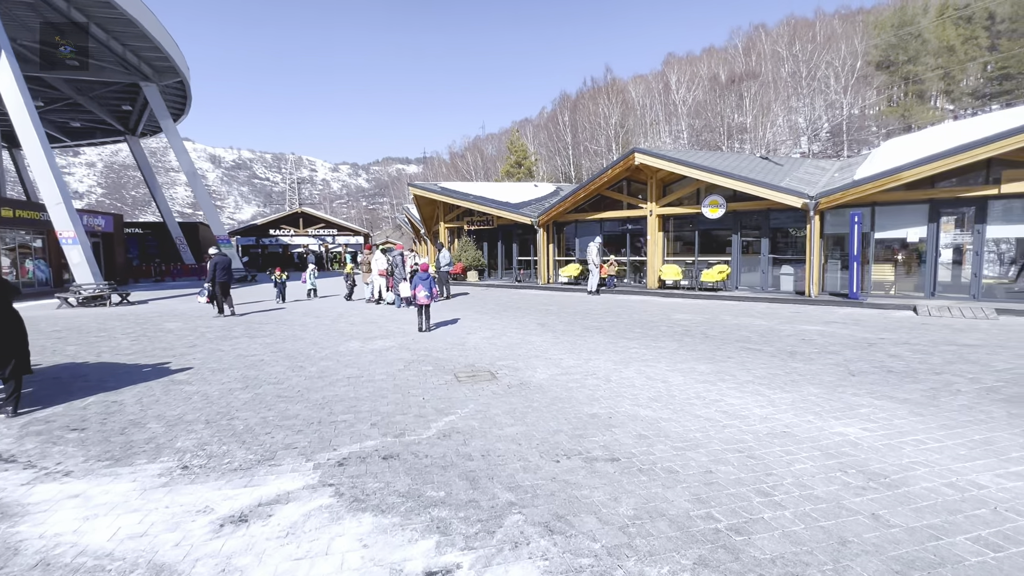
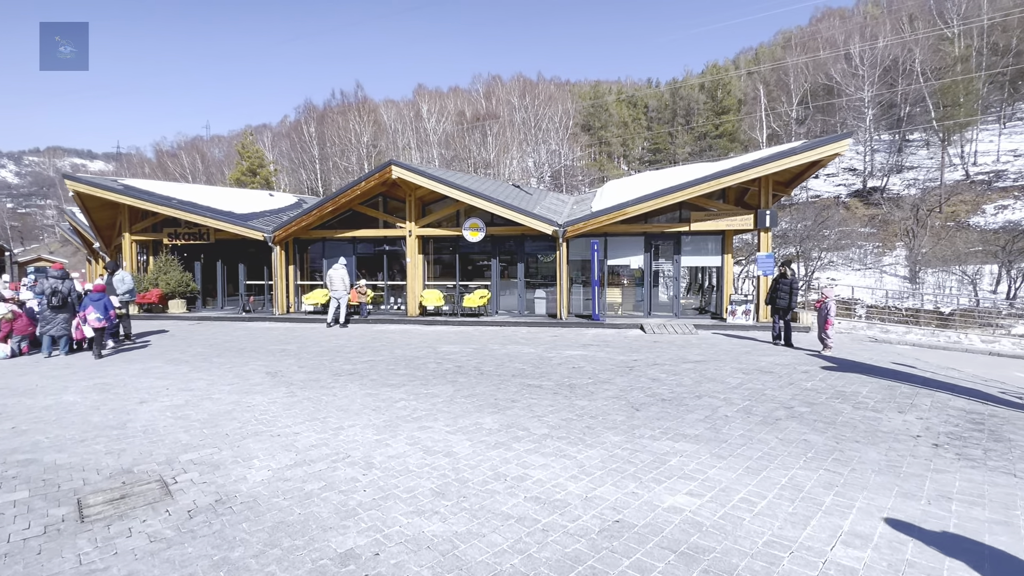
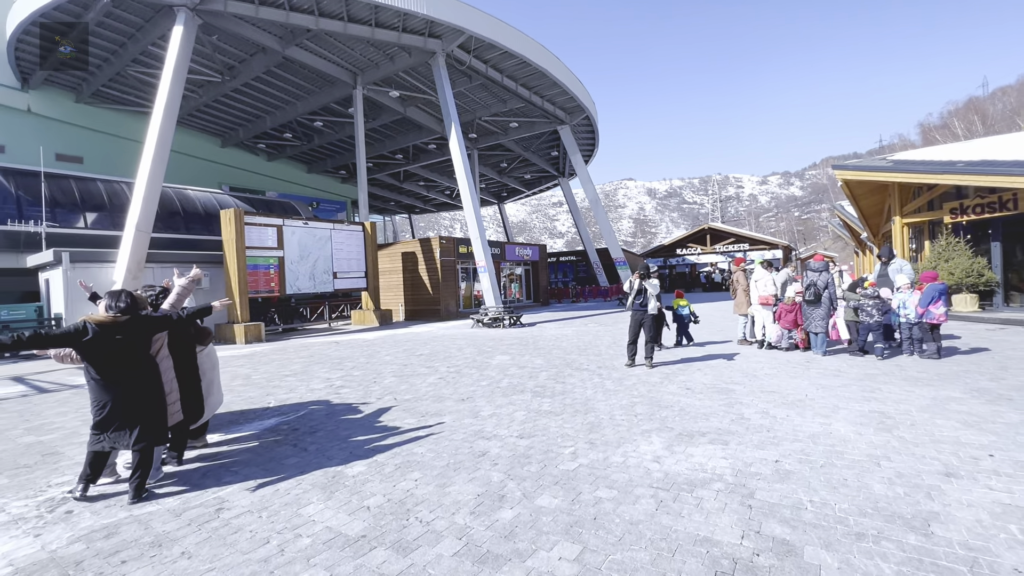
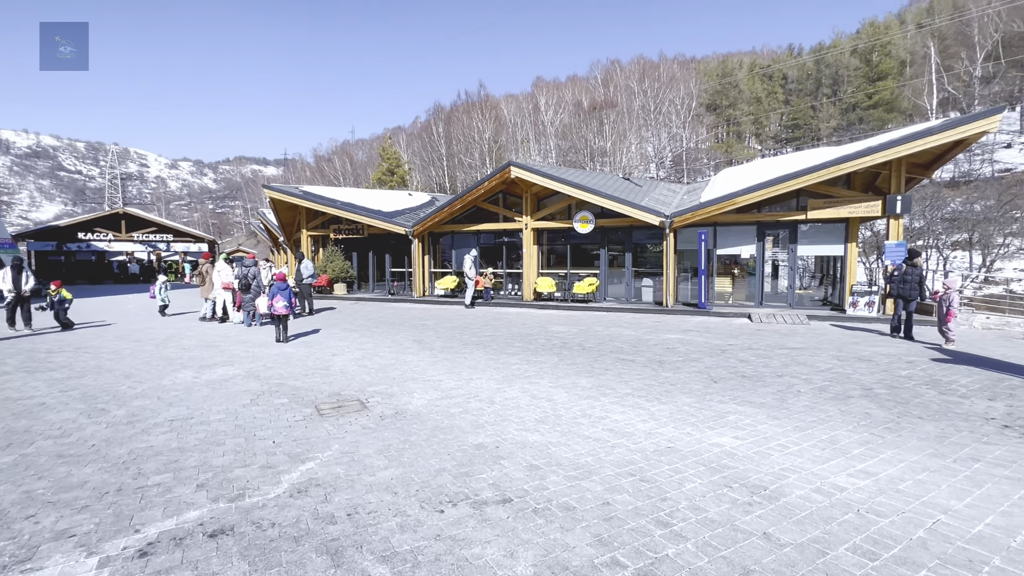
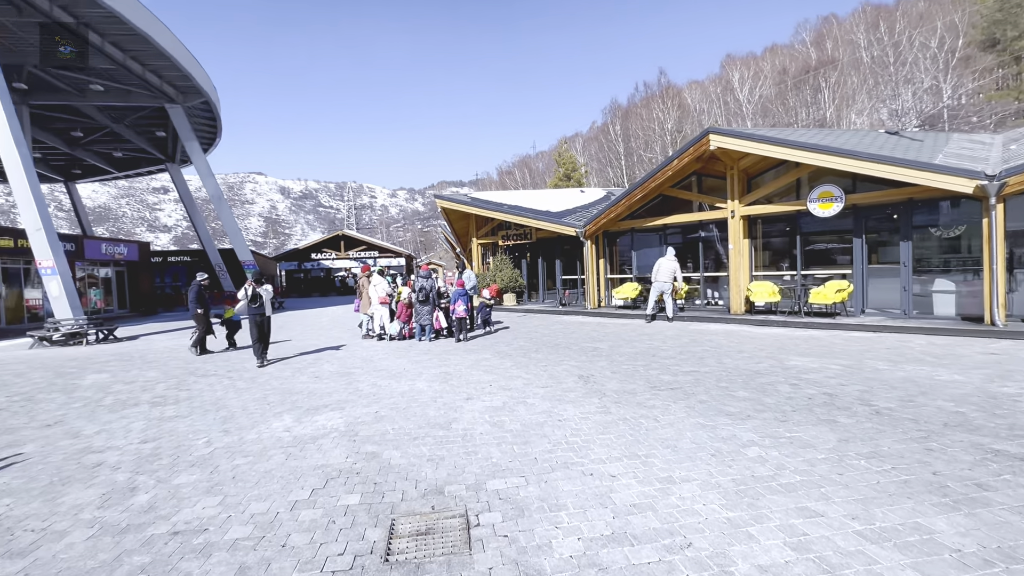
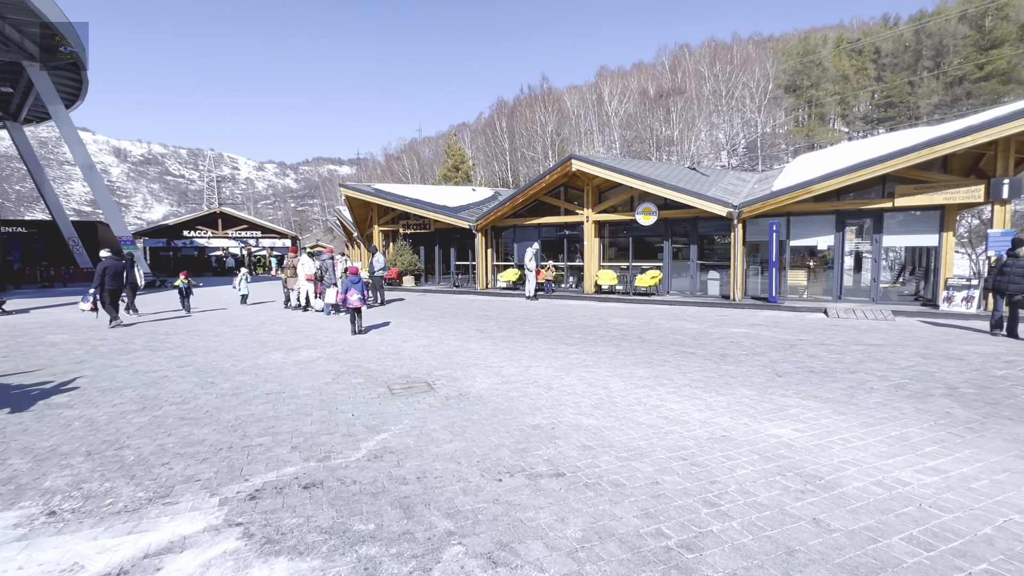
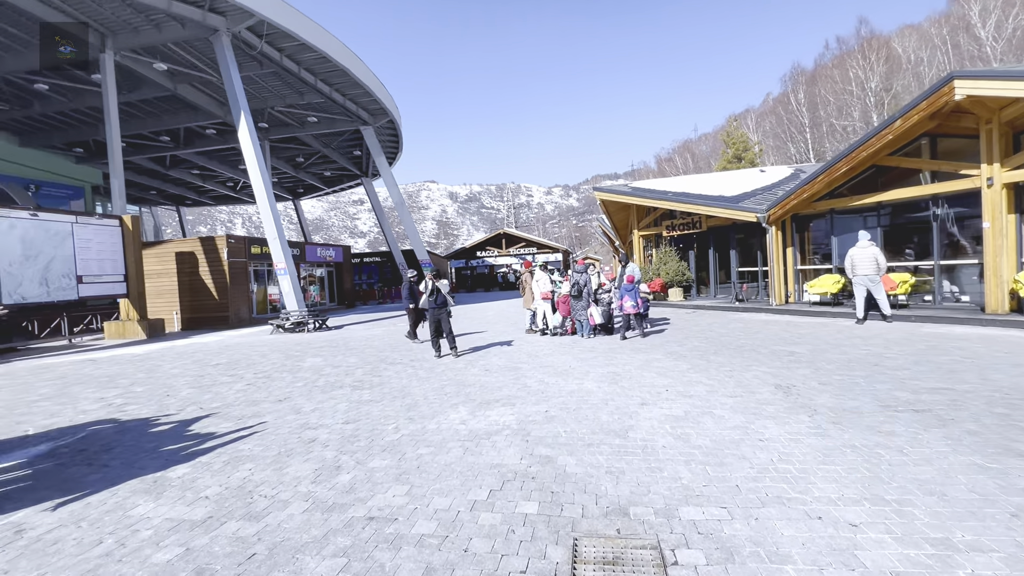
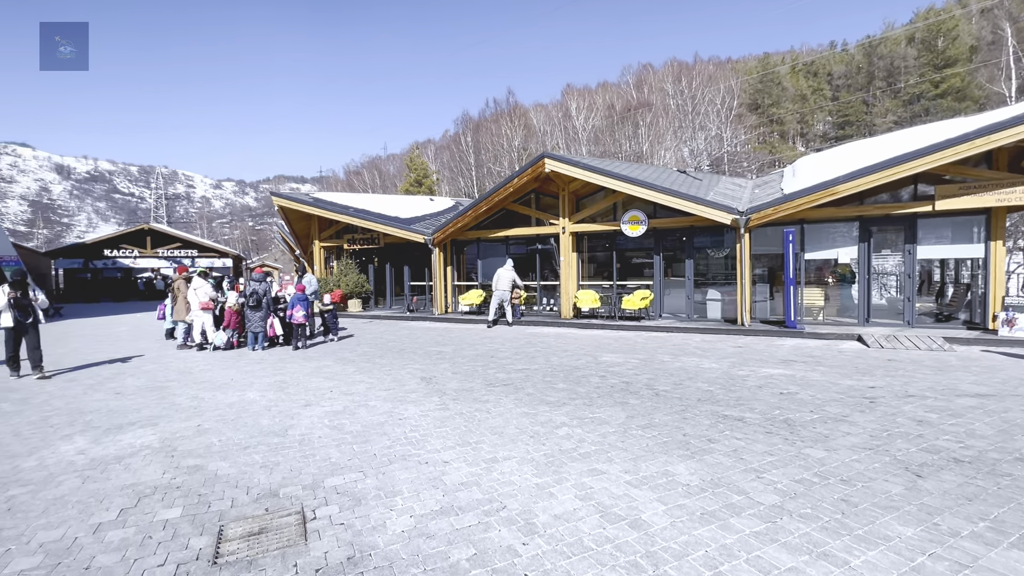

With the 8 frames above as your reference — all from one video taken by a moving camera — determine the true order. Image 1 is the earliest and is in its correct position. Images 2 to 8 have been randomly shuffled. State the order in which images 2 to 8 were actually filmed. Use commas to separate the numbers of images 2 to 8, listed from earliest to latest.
6, 4, 2, 8, 5, 7, 3
